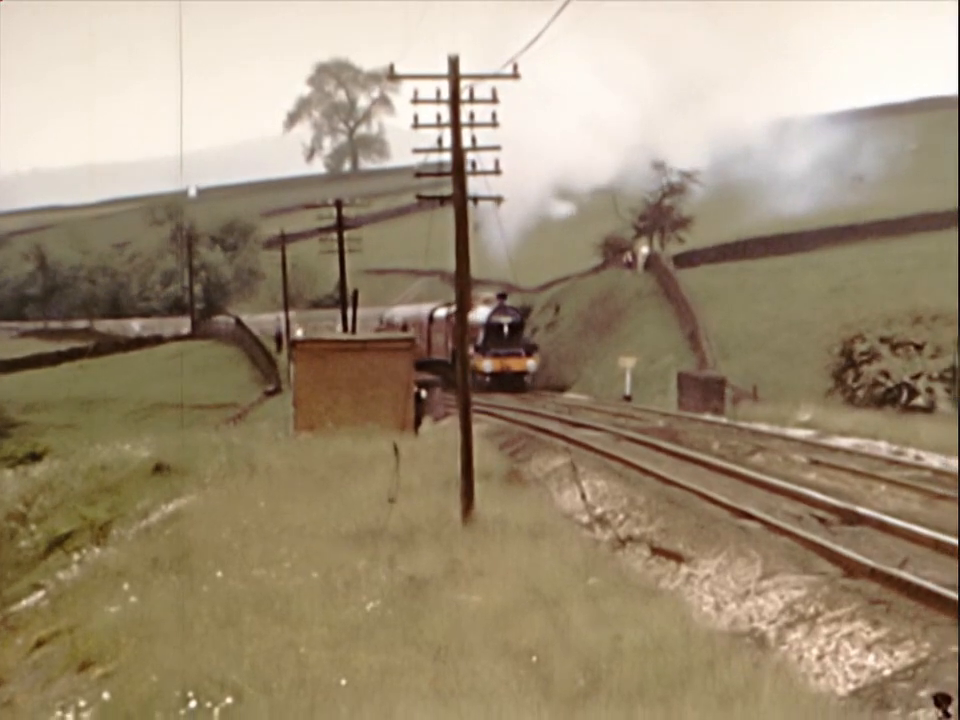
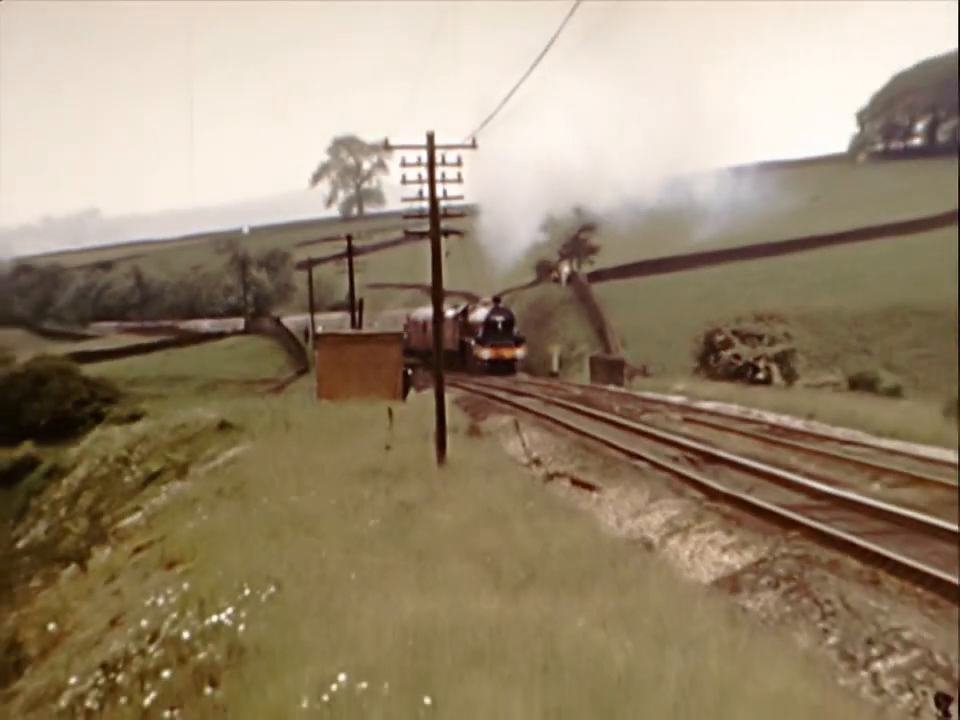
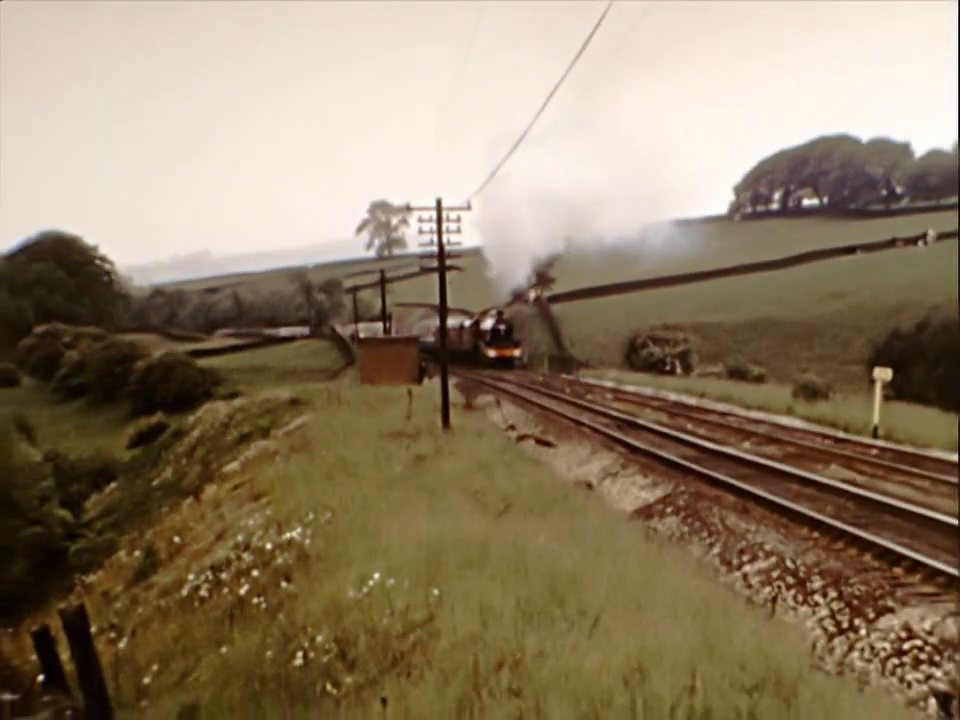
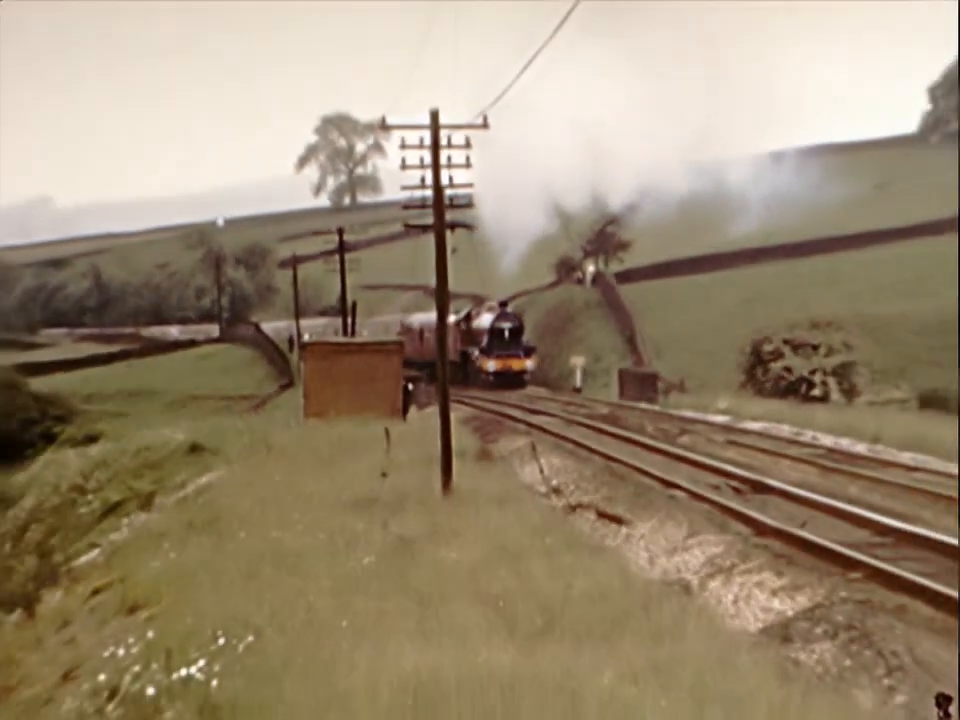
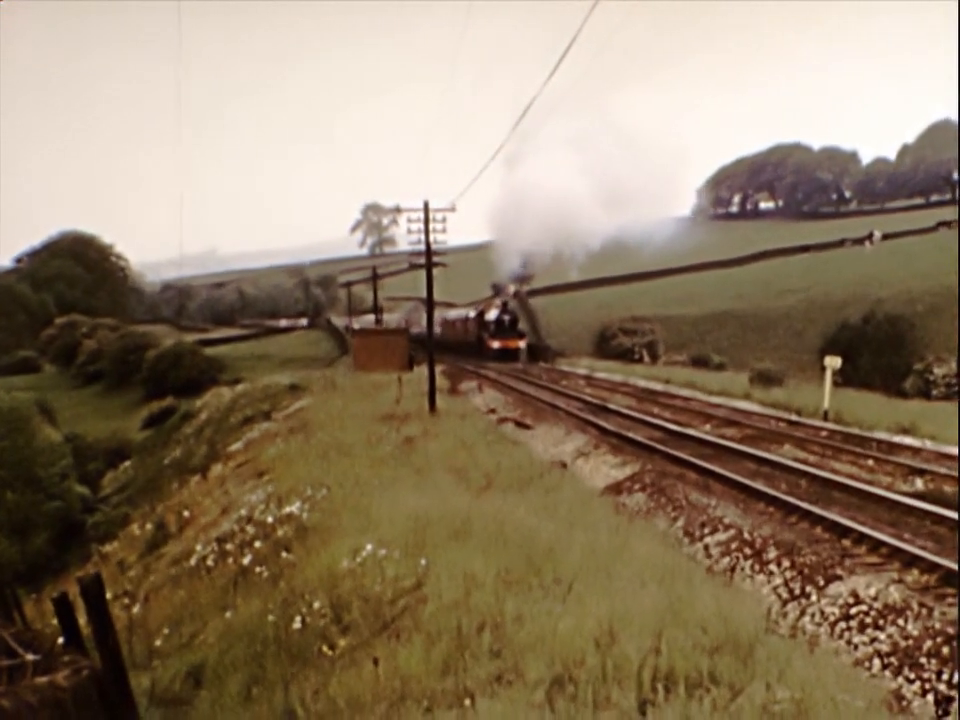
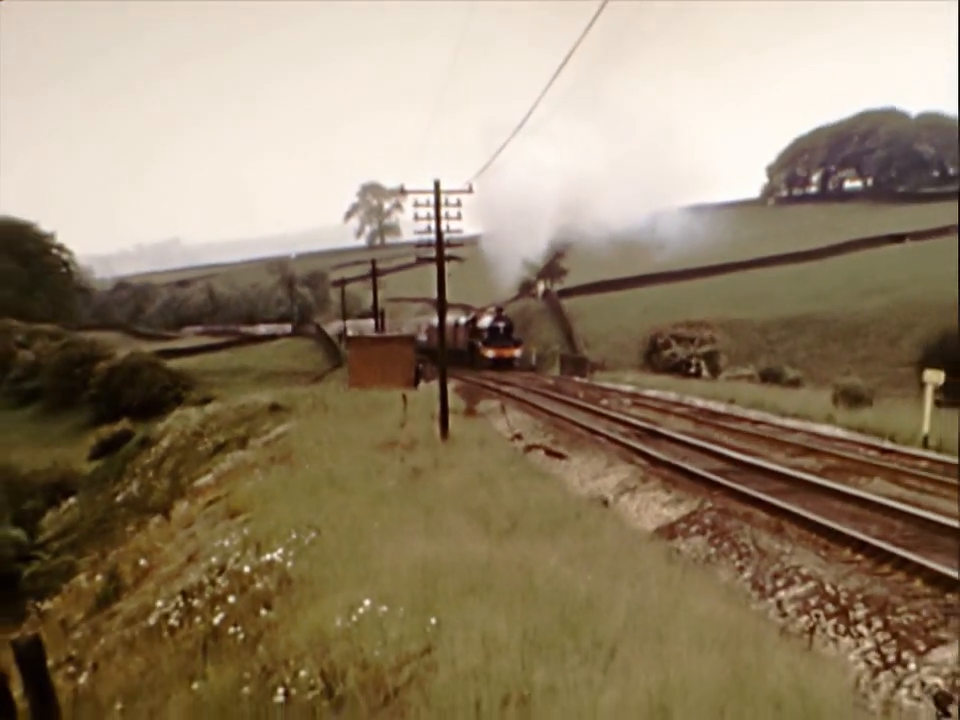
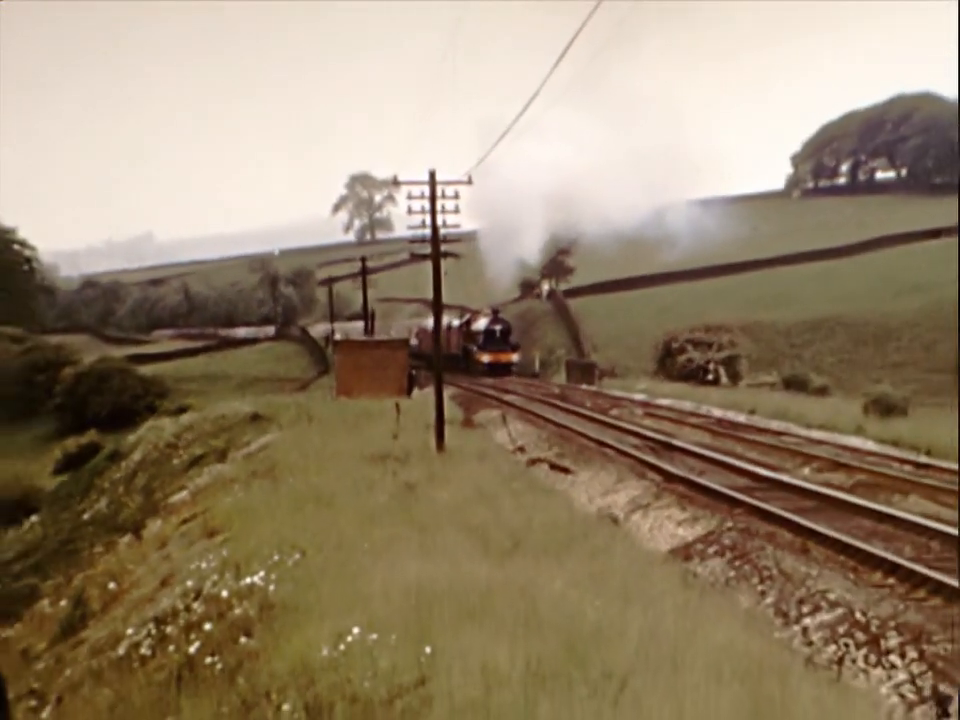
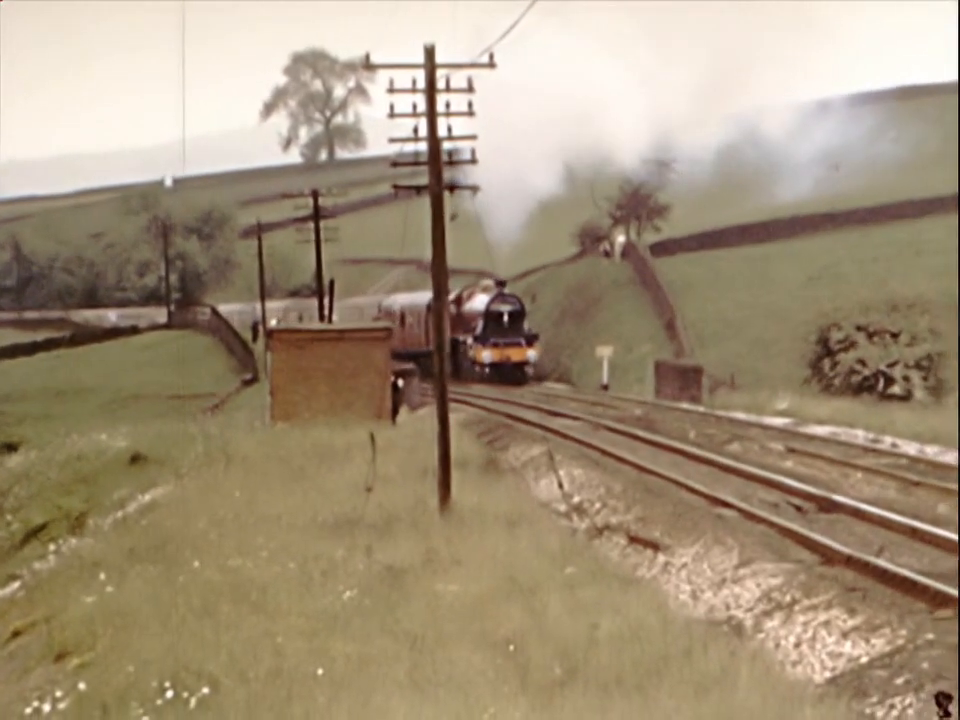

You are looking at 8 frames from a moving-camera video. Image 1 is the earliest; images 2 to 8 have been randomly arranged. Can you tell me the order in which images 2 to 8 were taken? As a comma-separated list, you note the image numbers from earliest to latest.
8, 4, 2, 7, 6, 3, 5
